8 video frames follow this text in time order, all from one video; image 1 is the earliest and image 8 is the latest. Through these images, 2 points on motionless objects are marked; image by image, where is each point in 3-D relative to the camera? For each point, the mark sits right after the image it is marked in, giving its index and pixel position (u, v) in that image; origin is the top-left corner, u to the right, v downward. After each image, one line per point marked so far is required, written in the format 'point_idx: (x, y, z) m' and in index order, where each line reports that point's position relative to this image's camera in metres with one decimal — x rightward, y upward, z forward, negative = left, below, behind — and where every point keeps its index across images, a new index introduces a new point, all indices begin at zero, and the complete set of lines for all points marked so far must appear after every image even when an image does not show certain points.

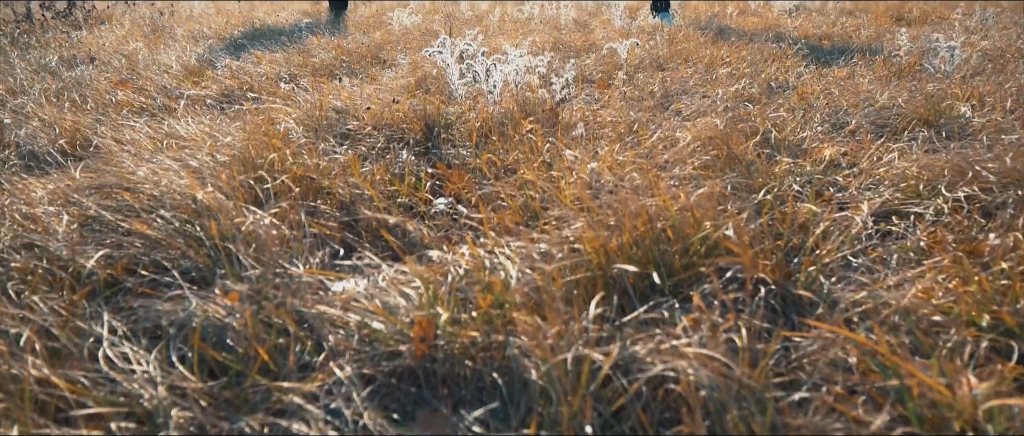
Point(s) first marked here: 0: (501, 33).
0: (-0.1, +1.7, +6.6) m
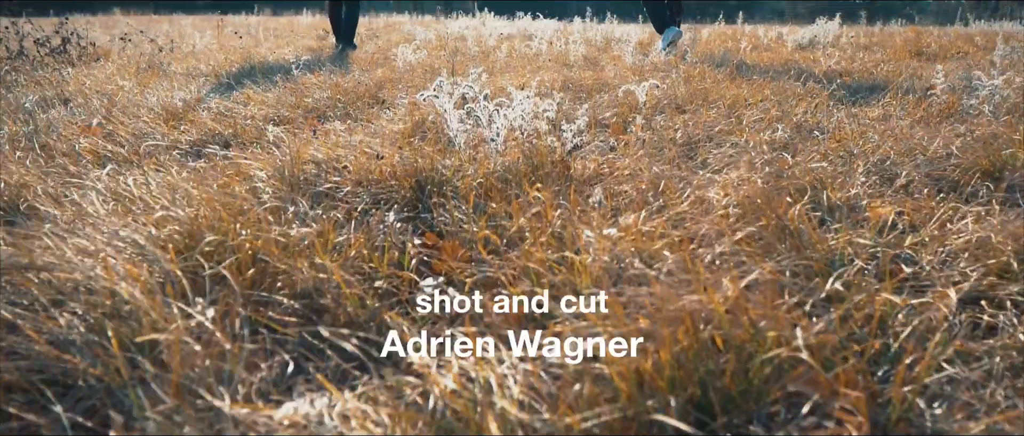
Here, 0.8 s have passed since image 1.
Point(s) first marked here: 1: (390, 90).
0: (0.0, +1.3, +6.3) m
1: (-0.9, +1.0, +5.3) m
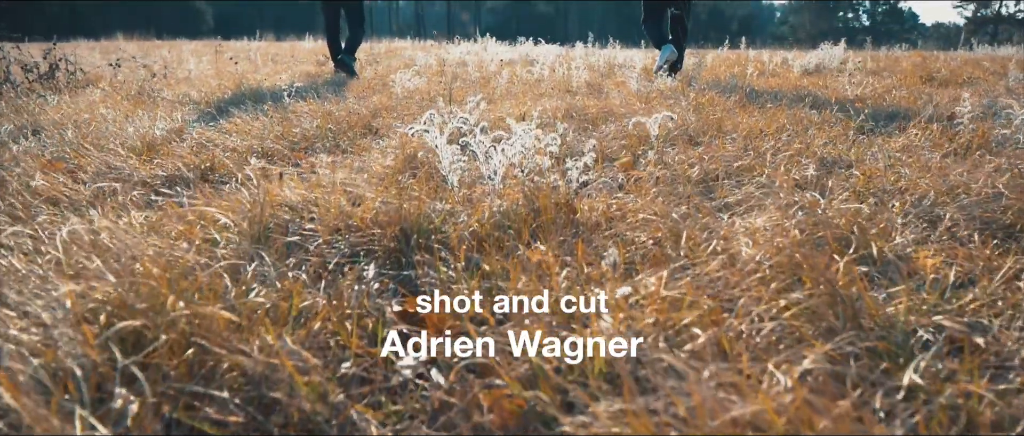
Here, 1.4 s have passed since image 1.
0: (0.0, +1.0, +6.1) m
1: (-0.9, +0.7, +5.1) m
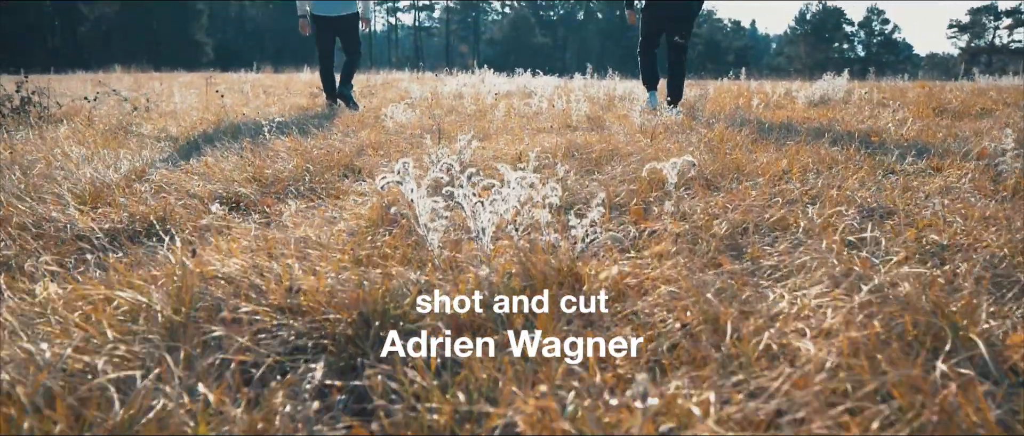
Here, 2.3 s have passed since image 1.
0: (-0.1, +0.7, +5.7) m
1: (-0.9, +0.4, +4.7) m
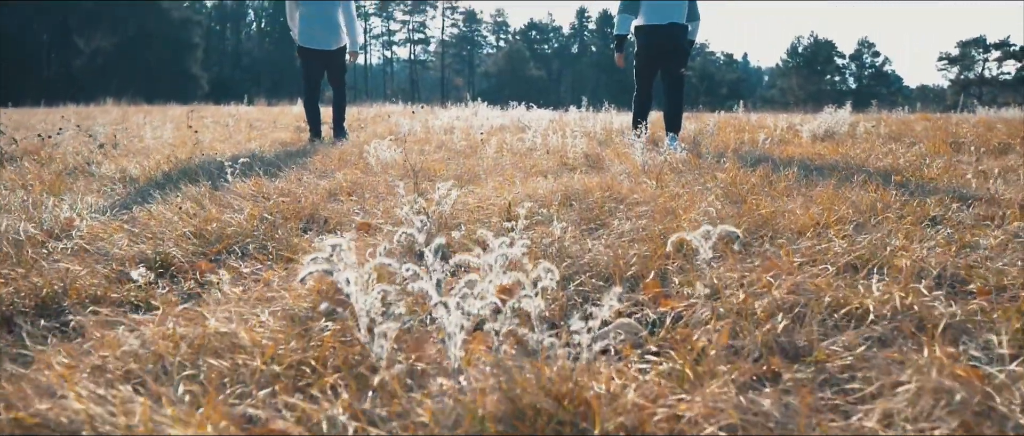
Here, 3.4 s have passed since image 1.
0: (-0.1, +0.3, +5.2) m
1: (-1.0, +0.1, +4.1) m
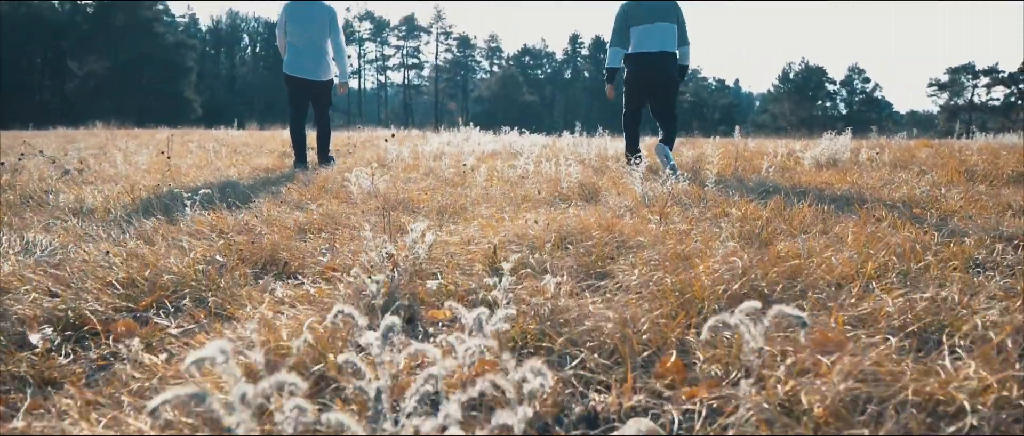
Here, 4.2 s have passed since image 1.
0: (-0.2, +0.1, +4.7) m
1: (-1.1, -0.1, +3.7) m
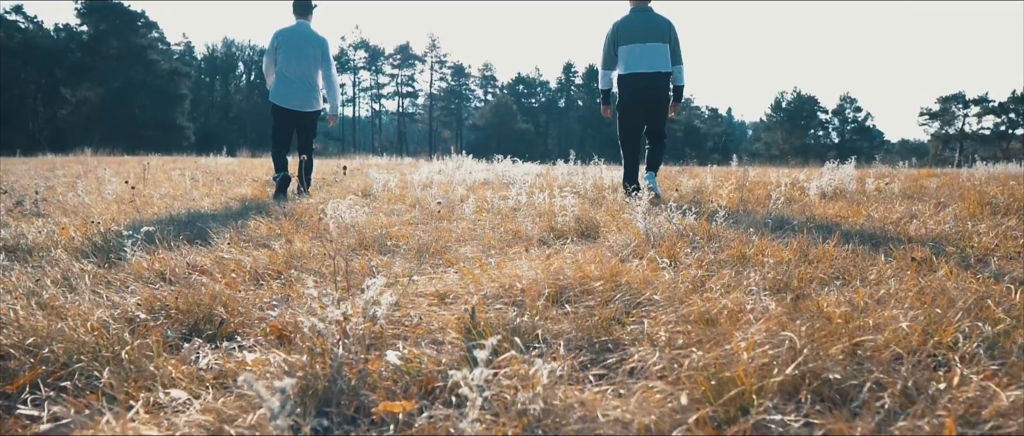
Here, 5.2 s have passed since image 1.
0: (-0.3, -0.2, +4.2) m
1: (-1.1, -0.3, +3.1) m
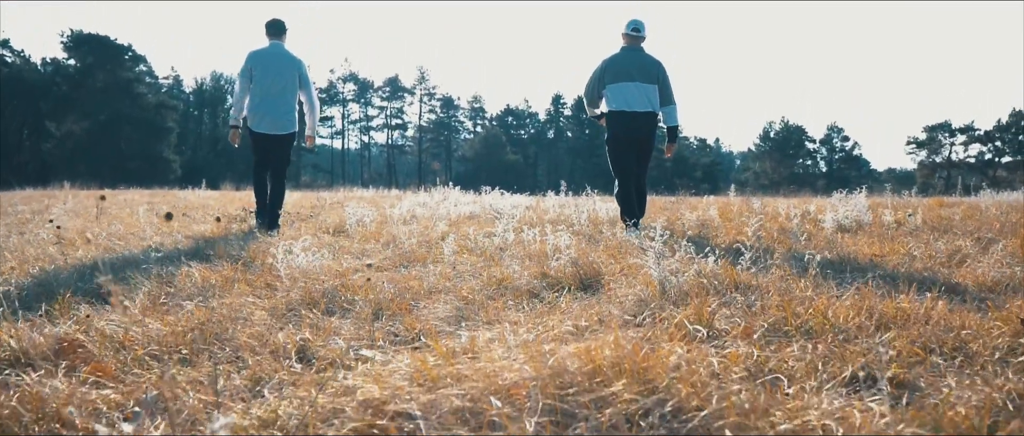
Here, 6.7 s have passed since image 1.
0: (-0.4, -0.4, +3.2) m
1: (-1.2, -0.5, +2.1) m
